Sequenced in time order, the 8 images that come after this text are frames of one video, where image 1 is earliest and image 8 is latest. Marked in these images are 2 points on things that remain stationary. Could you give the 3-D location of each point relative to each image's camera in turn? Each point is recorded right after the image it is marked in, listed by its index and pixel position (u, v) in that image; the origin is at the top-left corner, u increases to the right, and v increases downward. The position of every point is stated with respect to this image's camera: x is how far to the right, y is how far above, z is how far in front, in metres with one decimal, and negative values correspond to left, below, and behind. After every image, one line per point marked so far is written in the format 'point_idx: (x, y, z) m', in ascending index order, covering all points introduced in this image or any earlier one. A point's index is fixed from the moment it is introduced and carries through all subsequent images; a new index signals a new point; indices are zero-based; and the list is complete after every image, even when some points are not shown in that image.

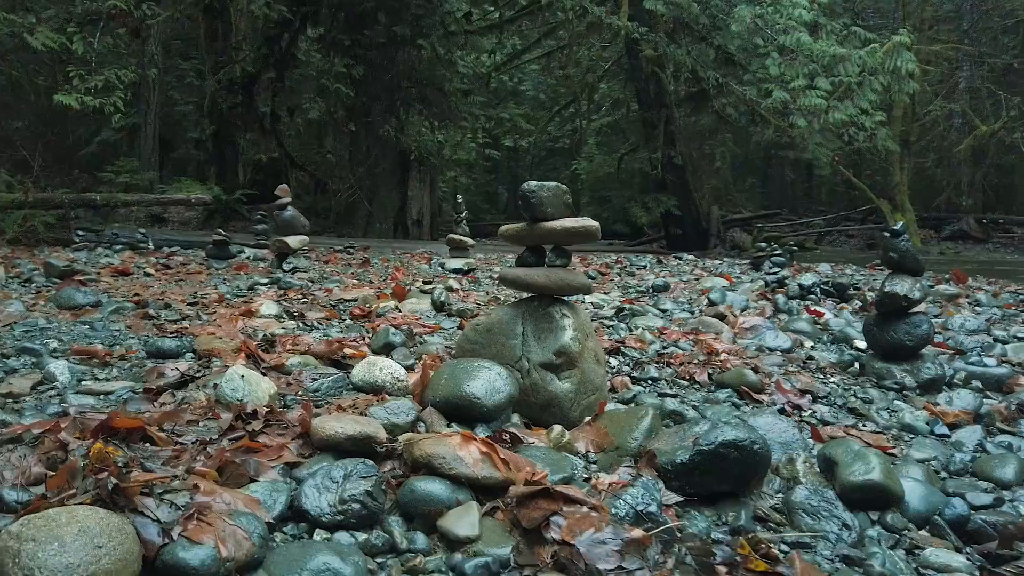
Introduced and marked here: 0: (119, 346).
0: (-1.4, -0.2, +2.8) m
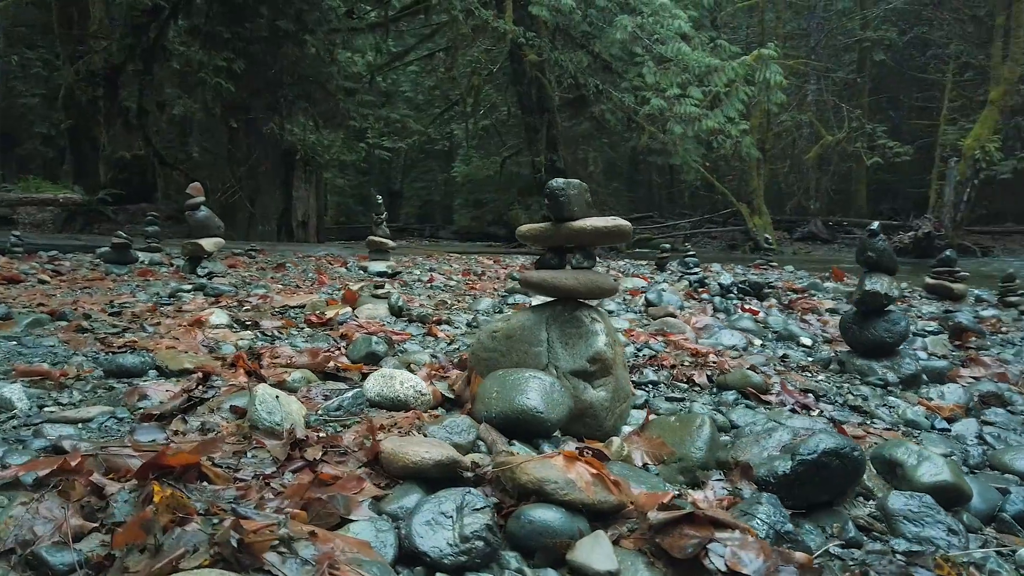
0: (-1.4, -0.2, +2.5) m
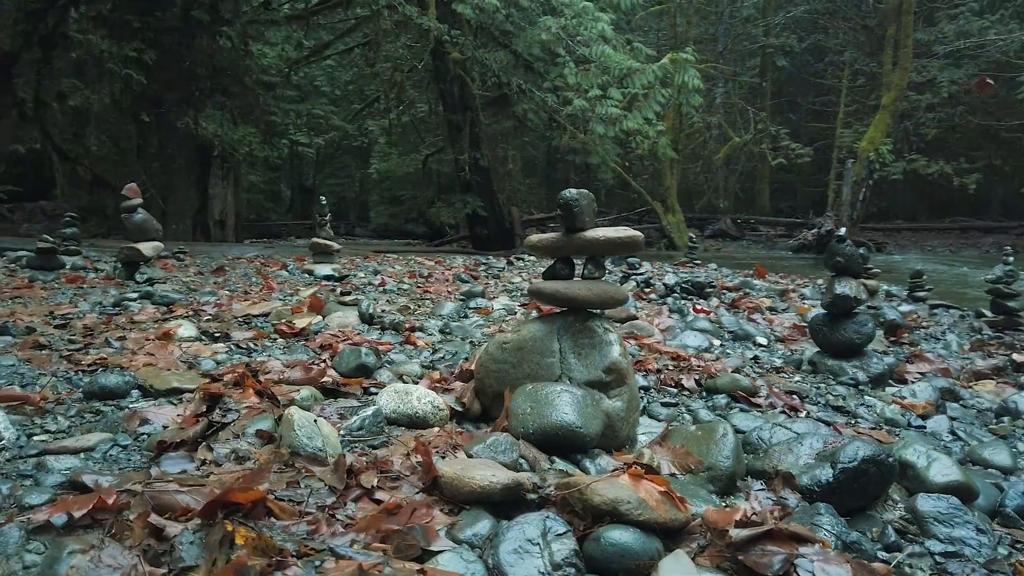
0: (-1.4, -0.3, +2.3) m
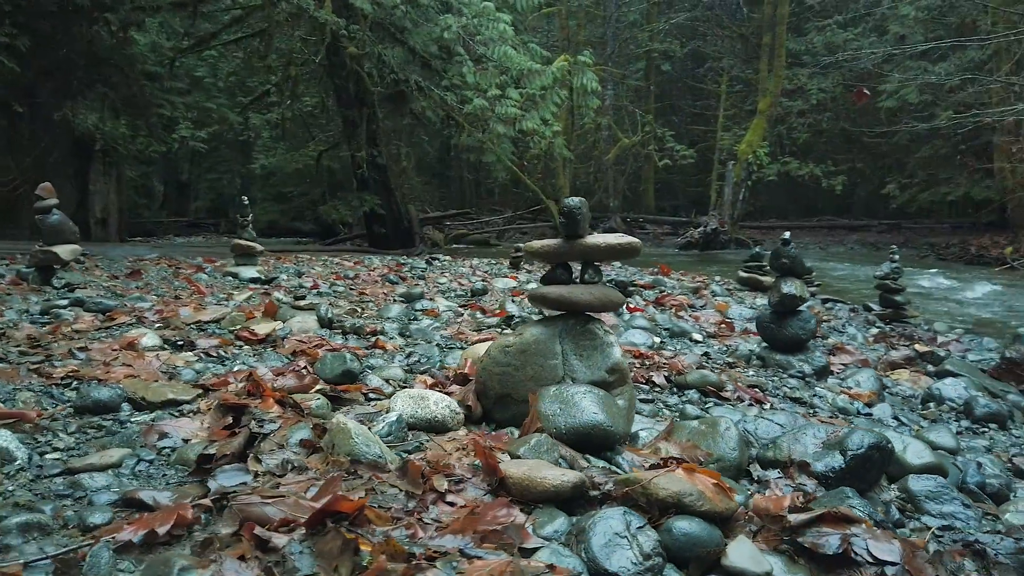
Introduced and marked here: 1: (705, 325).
0: (-1.4, -0.3, +2.2) m
1: (+1.3, -0.2, +5.3) m
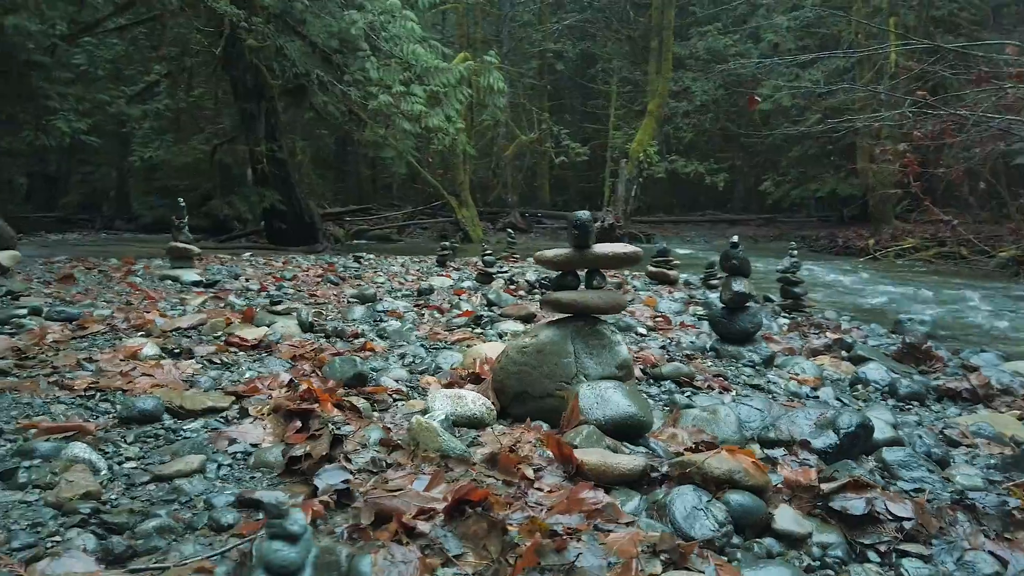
0: (-1.3, -0.4, +2.2) m
1: (+1.0, -0.2, +5.7) m
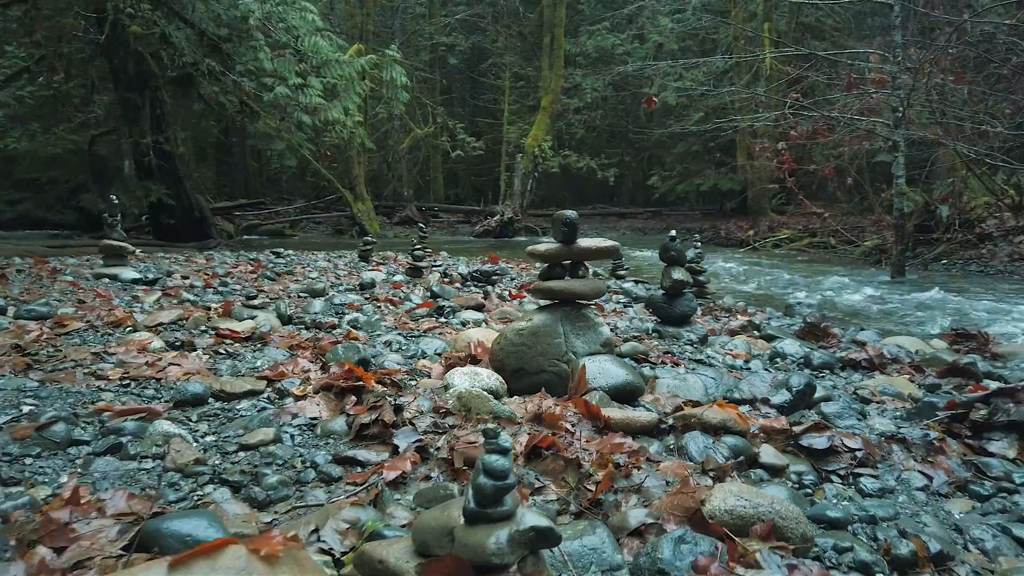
0: (-1.2, -0.3, +2.4) m
1: (+0.5, -0.1, +6.1) m
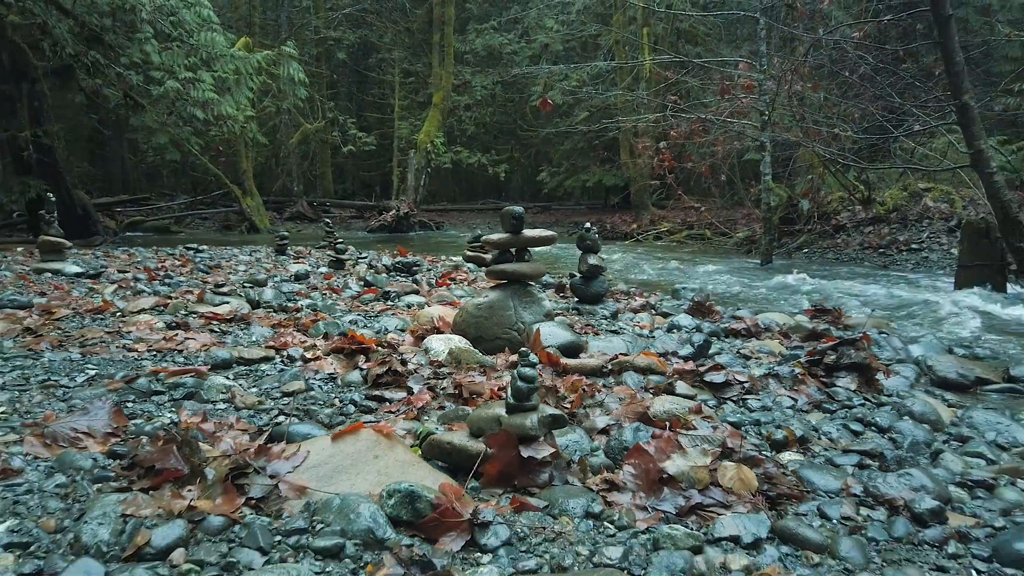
0: (-1.3, -0.3, +2.8) m
1: (-0.1, 0.0, +6.8) m
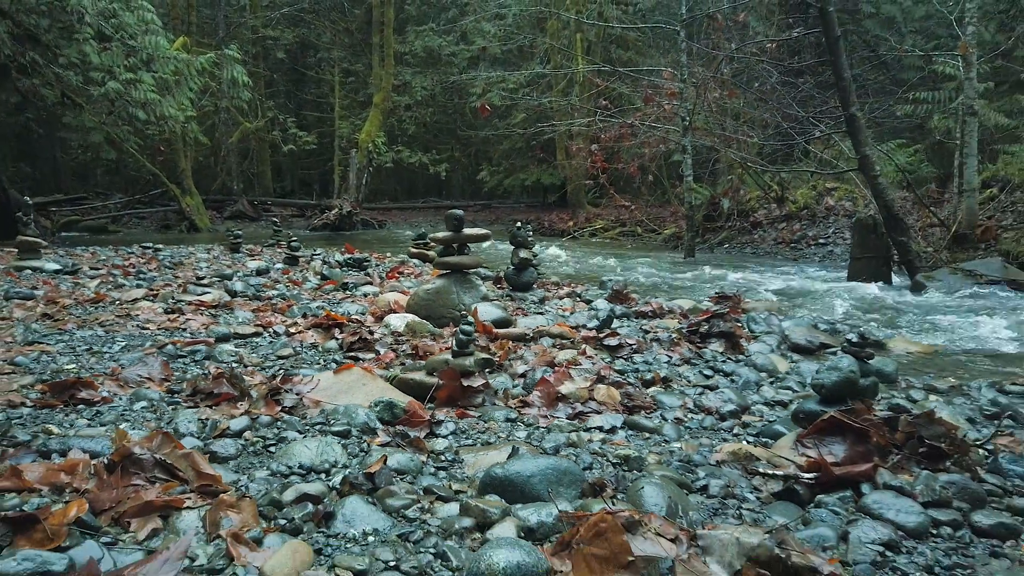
0: (-1.5, -0.2, +3.6) m
1: (-0.7, 0.0, +7.6) m
